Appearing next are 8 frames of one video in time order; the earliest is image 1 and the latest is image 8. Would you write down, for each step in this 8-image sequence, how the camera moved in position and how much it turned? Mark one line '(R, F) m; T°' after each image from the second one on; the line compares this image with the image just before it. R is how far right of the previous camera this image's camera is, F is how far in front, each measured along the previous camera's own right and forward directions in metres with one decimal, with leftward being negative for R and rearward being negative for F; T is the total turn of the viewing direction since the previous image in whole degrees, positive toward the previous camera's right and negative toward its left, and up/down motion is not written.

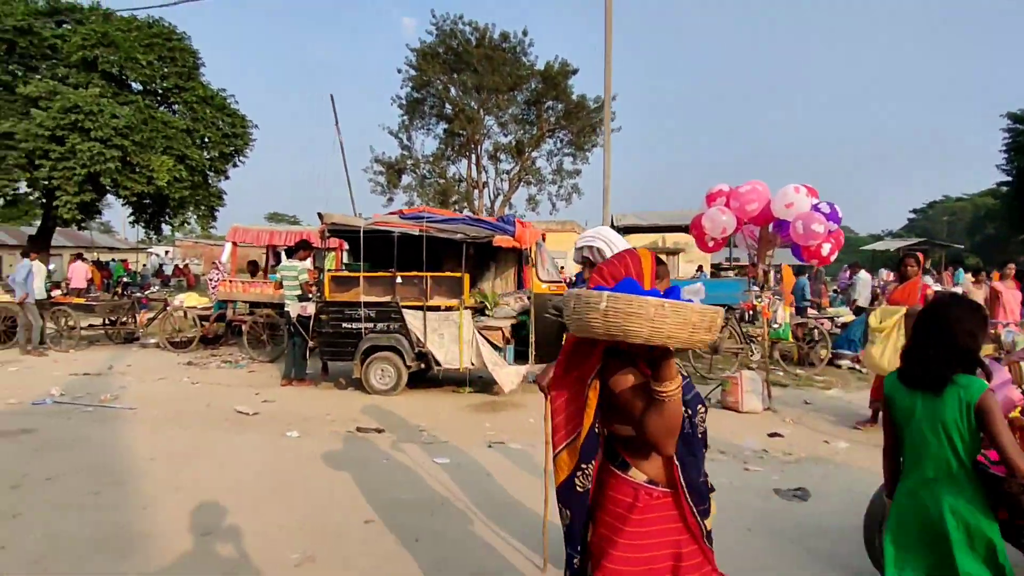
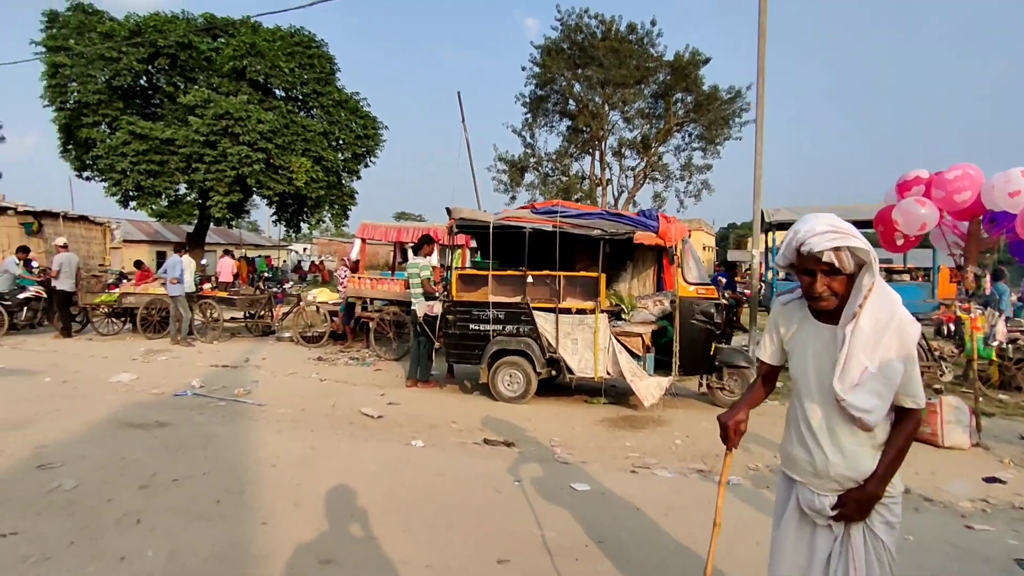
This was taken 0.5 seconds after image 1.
(-0.2, +0.6) m; -10°
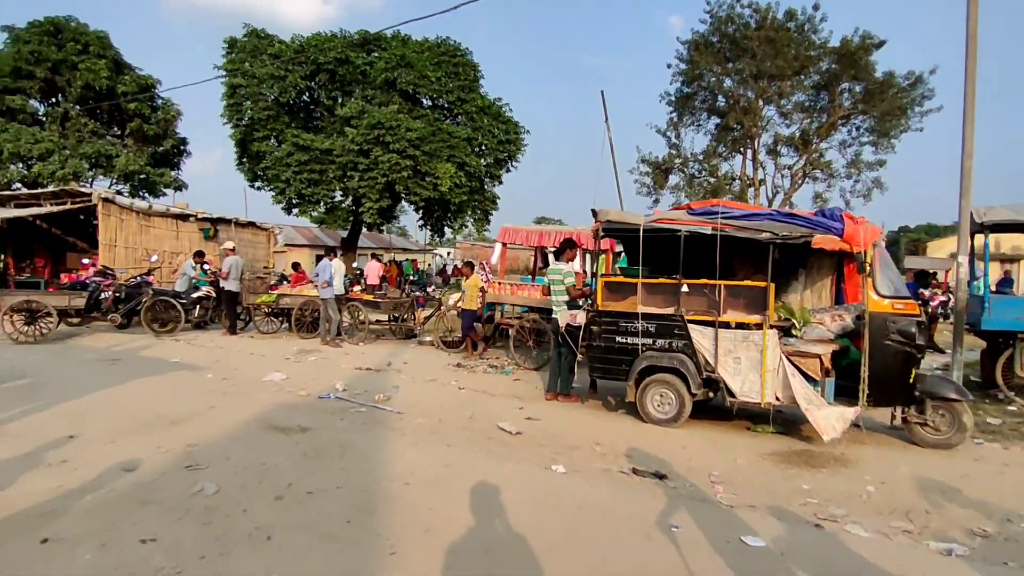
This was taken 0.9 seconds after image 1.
(-0.1, +0.5) m; -12°
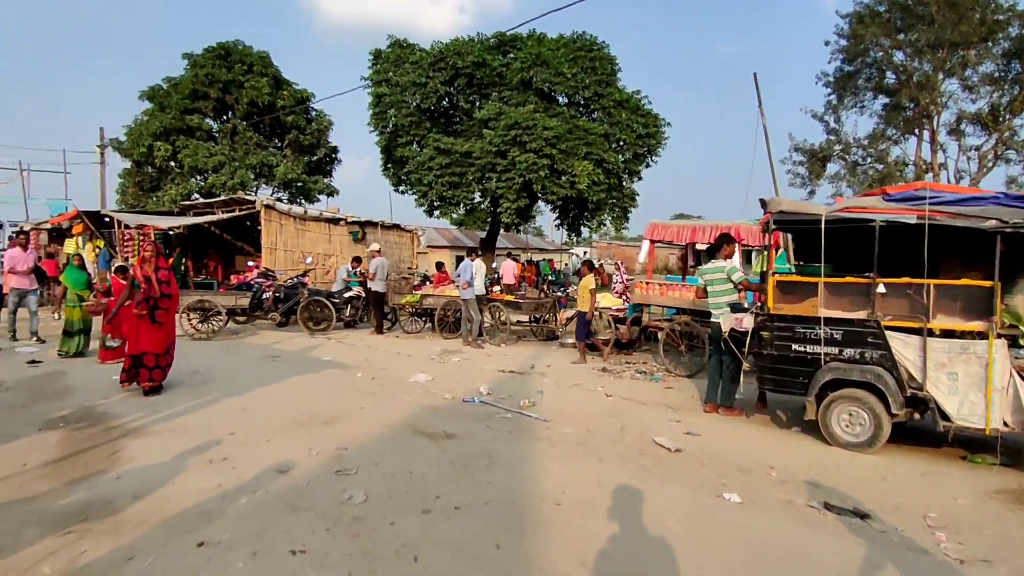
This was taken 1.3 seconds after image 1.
(-0.2, +0.4) m; -12°
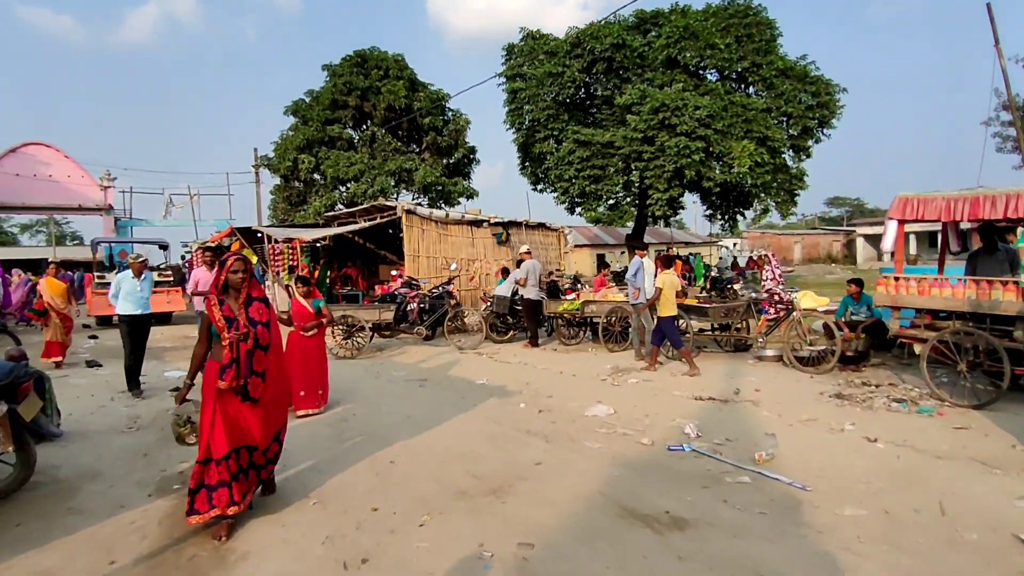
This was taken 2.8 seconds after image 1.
(-0.7, +1.8) m; -12°
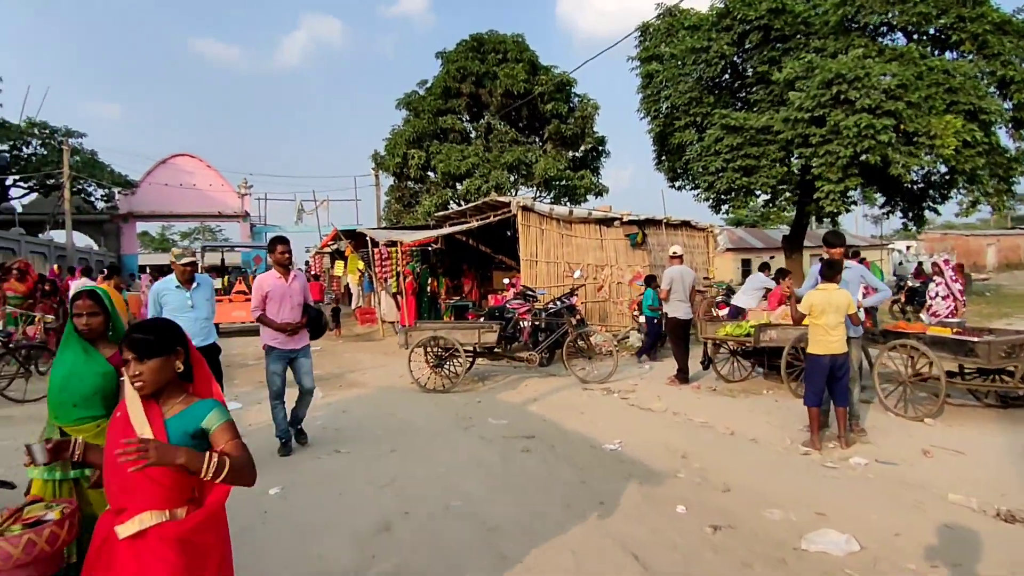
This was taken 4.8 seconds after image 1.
(-0.2, +2.8) m; -11°
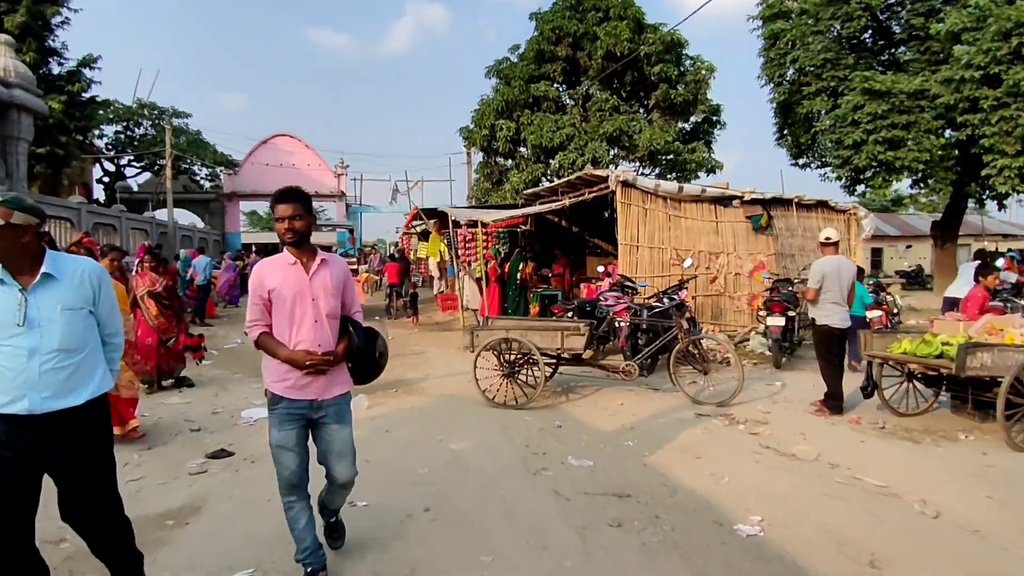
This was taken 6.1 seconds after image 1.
(0.0, +1.9) m; -8°
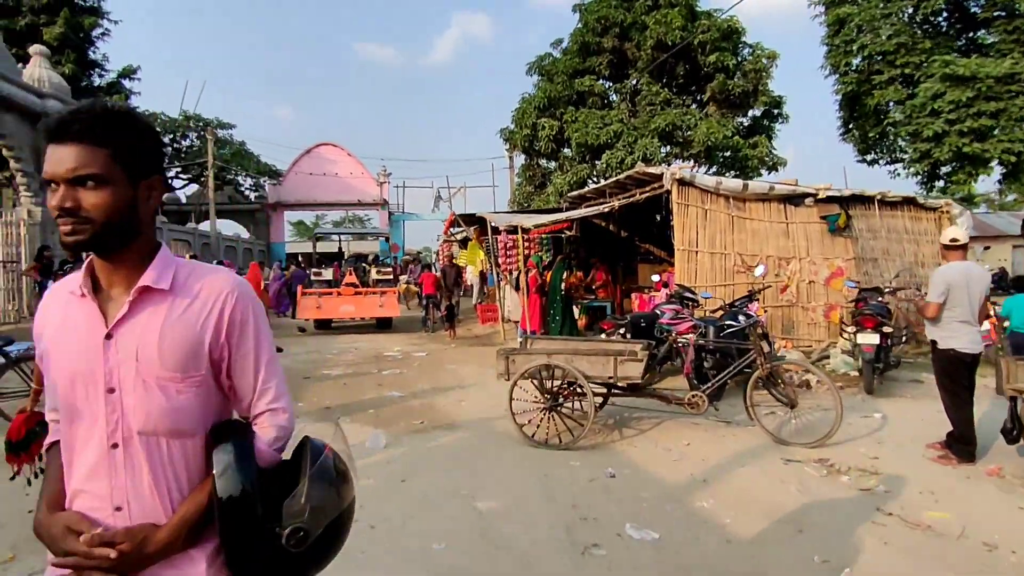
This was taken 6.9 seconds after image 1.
(0.0, +1.1) m; -4°
